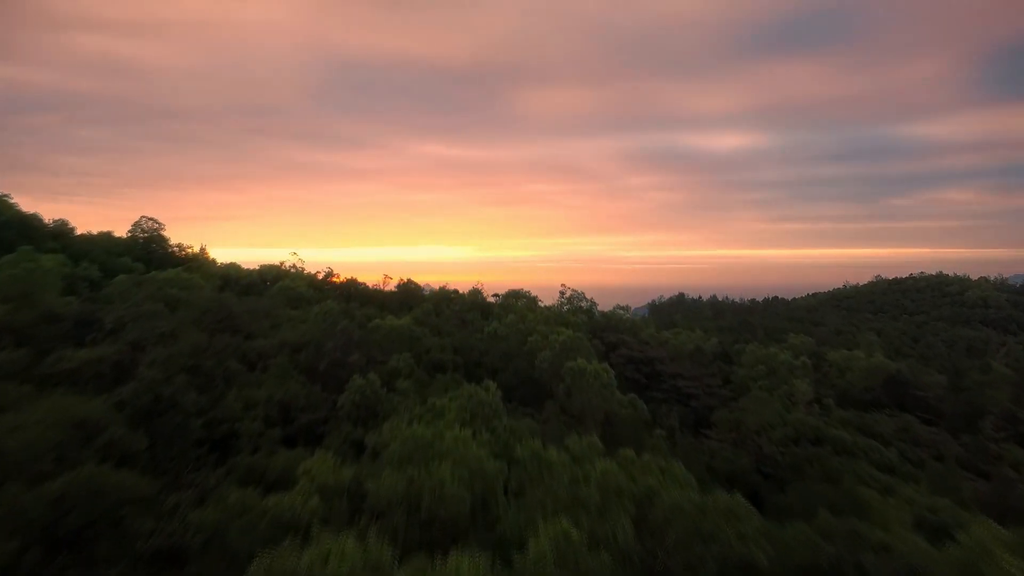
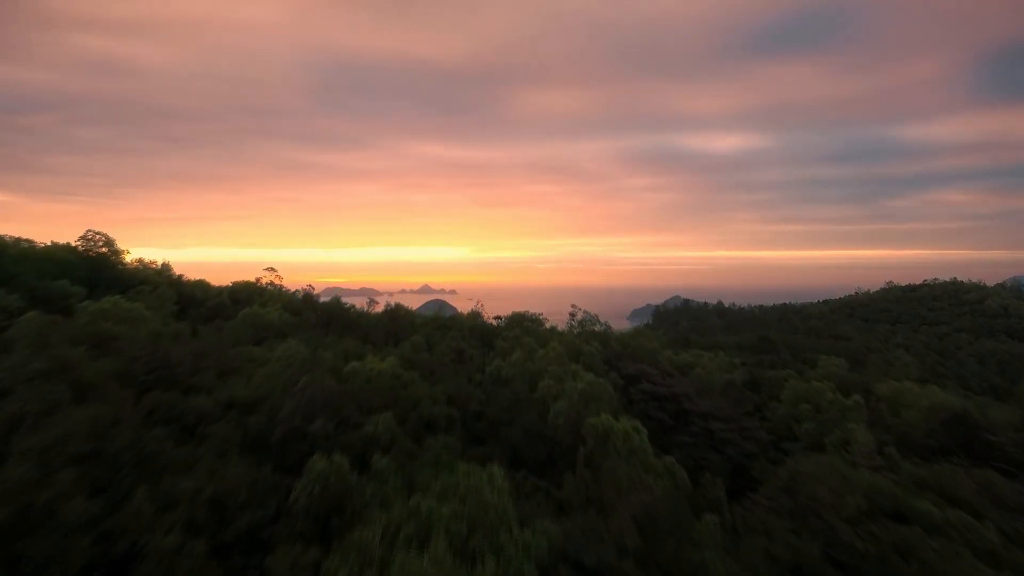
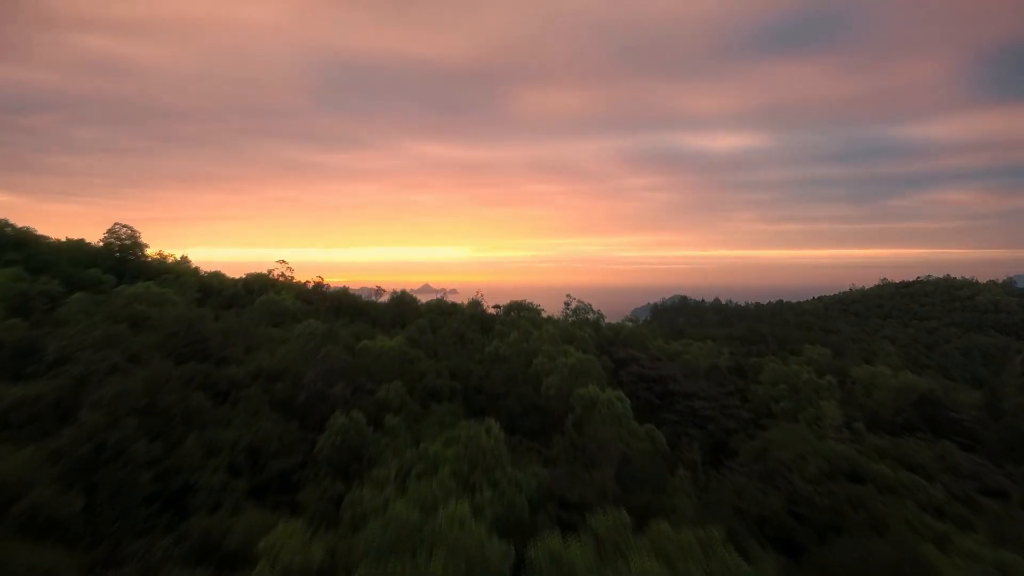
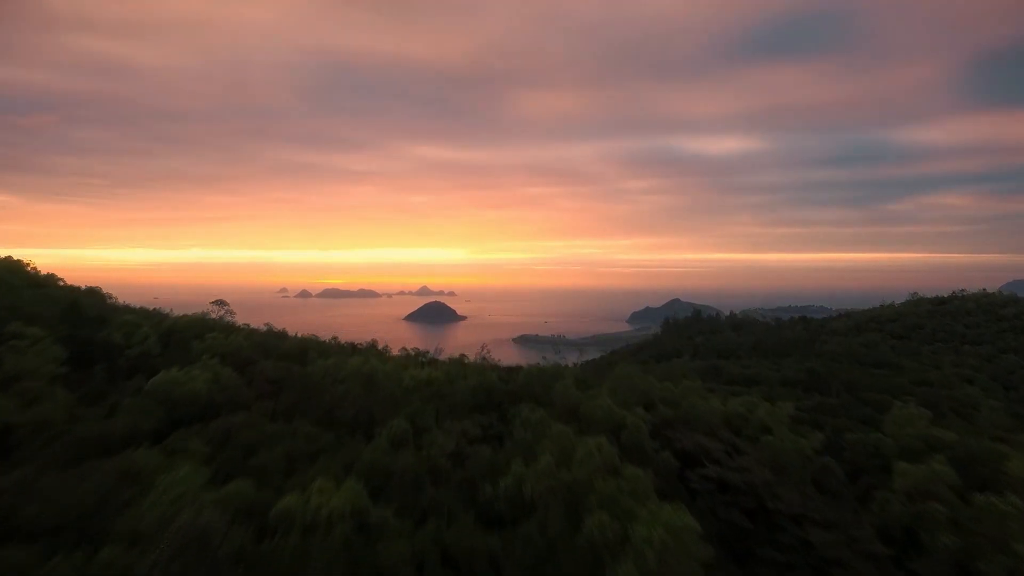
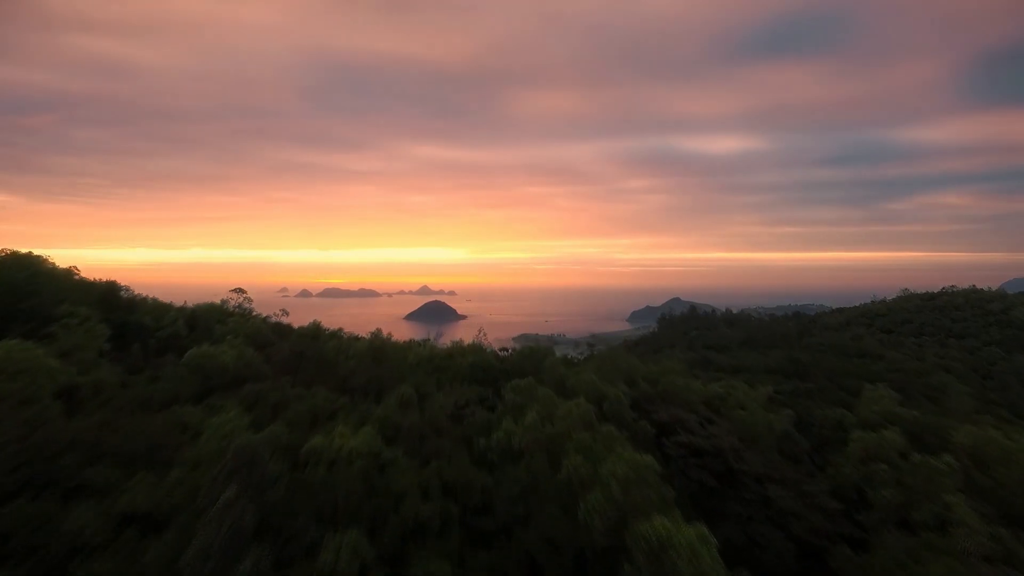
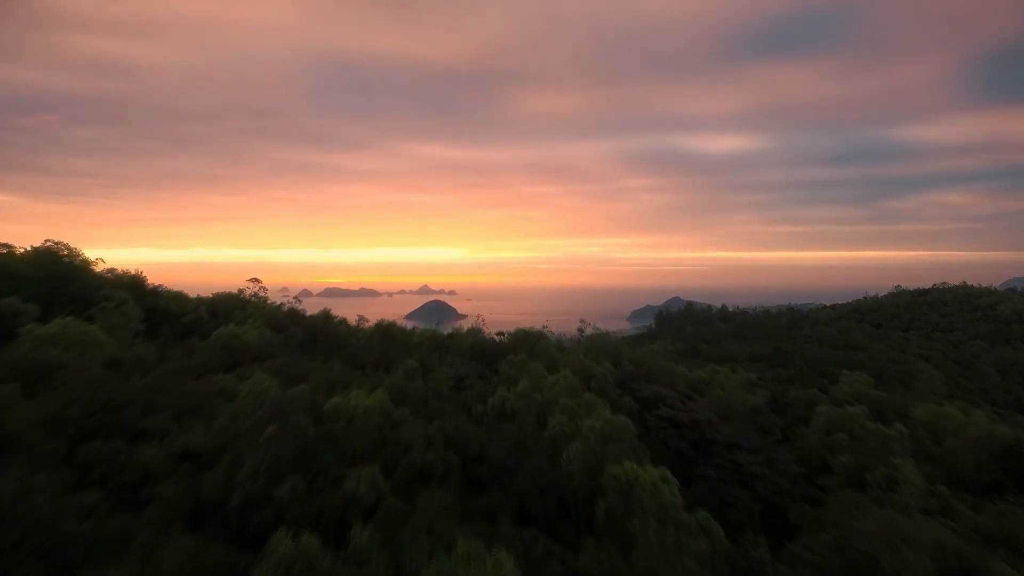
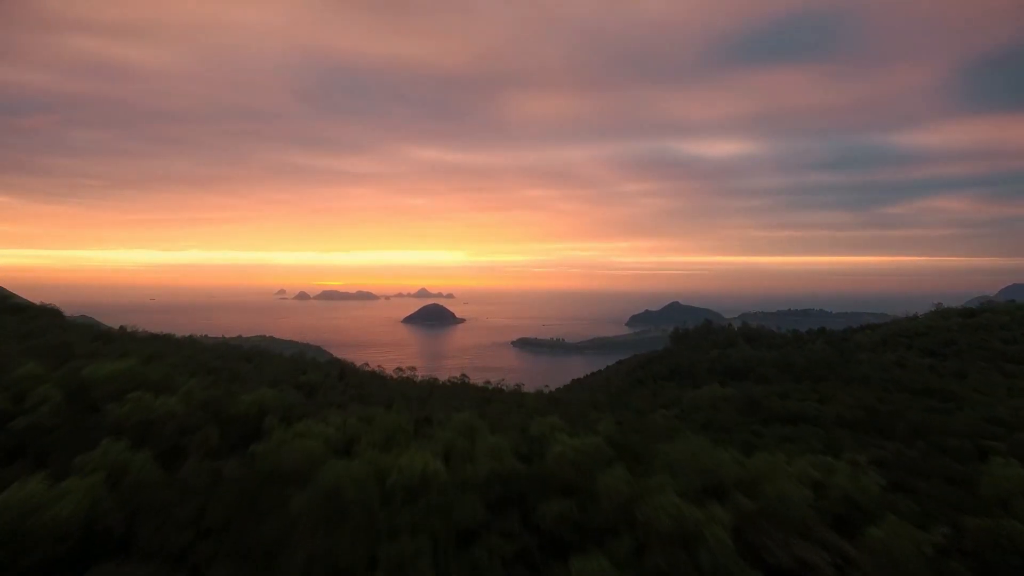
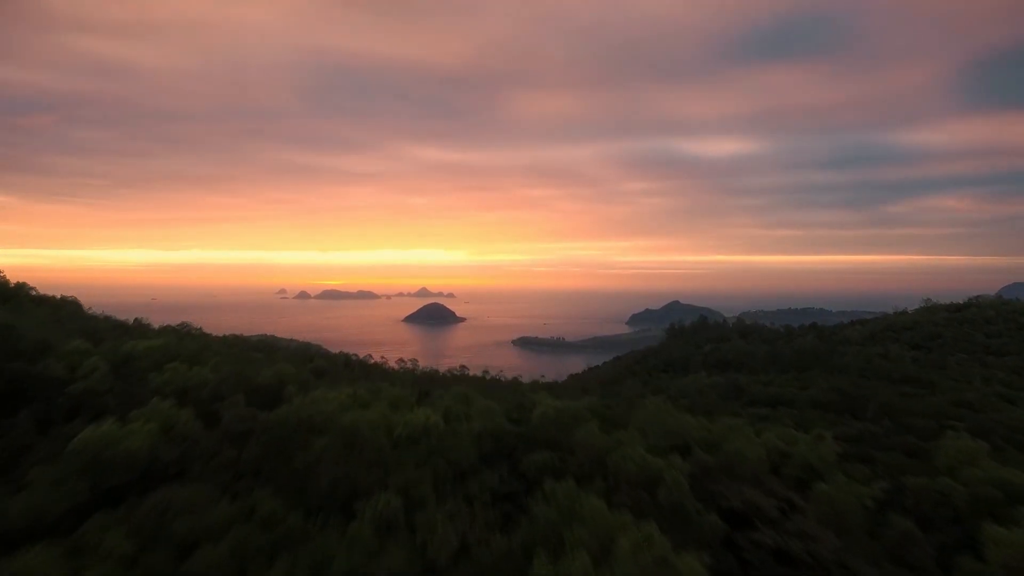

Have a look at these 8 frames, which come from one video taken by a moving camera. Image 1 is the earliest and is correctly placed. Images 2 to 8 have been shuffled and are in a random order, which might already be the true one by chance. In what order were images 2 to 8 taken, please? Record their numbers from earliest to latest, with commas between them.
3, 2, 6, 5, 4, 8, 7
